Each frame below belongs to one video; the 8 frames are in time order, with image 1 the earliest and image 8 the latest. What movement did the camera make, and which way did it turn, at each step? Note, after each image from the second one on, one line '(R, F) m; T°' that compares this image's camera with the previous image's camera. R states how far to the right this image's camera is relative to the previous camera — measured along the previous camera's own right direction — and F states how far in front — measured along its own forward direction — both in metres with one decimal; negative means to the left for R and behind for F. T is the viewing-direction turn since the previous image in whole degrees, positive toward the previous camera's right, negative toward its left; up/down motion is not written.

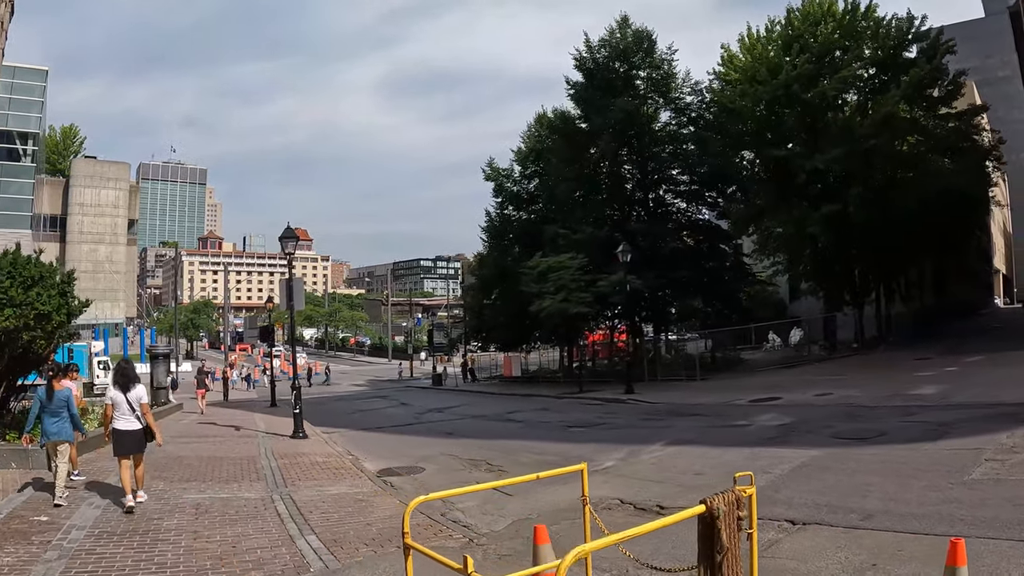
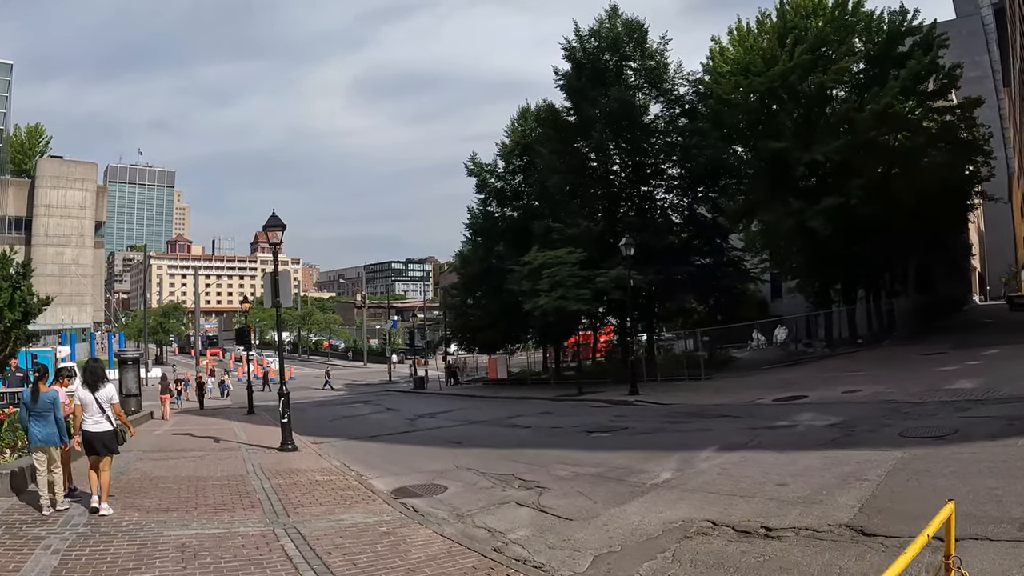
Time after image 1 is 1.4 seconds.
(-0.6, +1.3) m; +2°
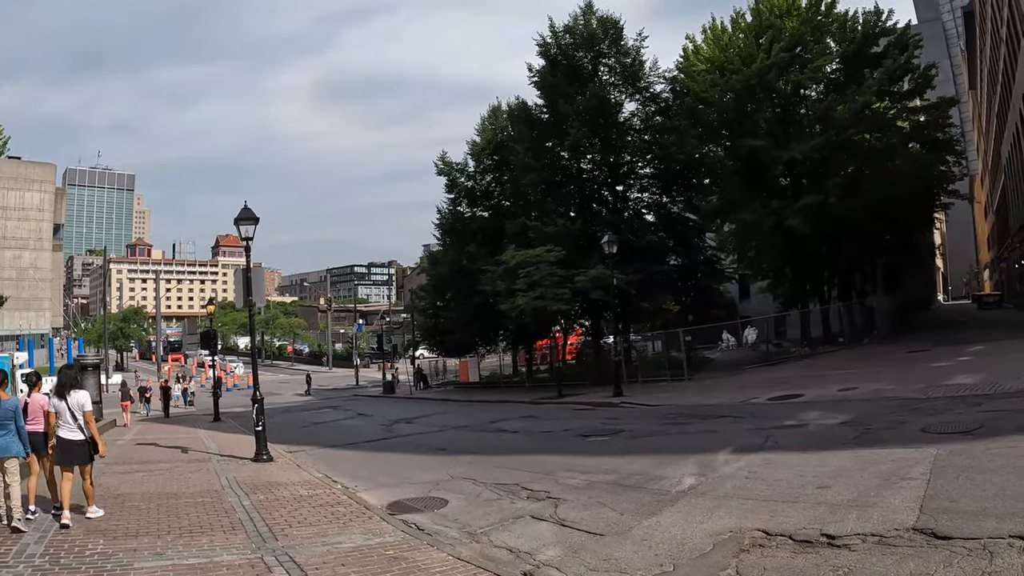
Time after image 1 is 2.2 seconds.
(-0.4, +0.7) m; +3°
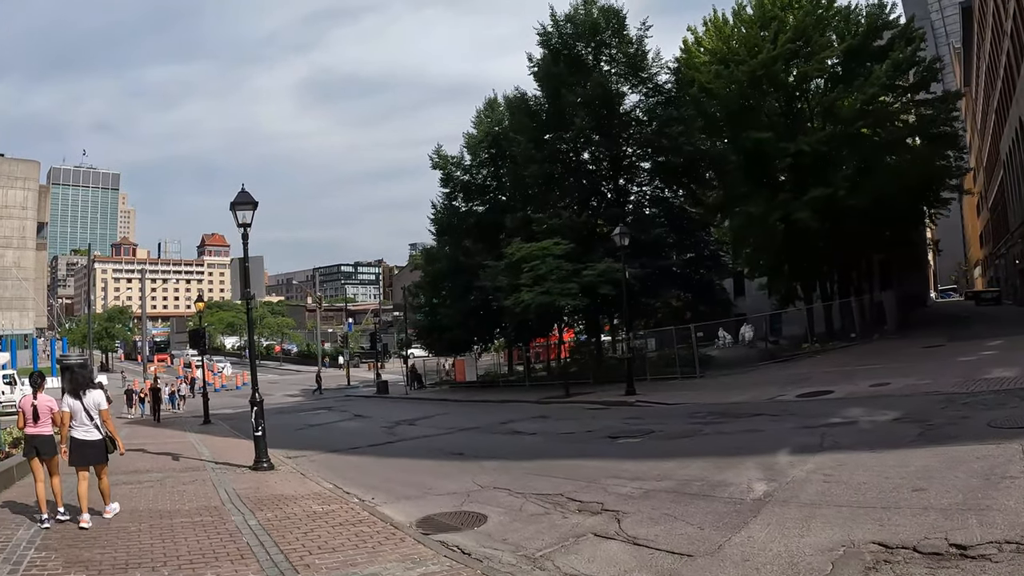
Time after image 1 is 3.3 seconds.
(-0.5, +0.9) m; +1°
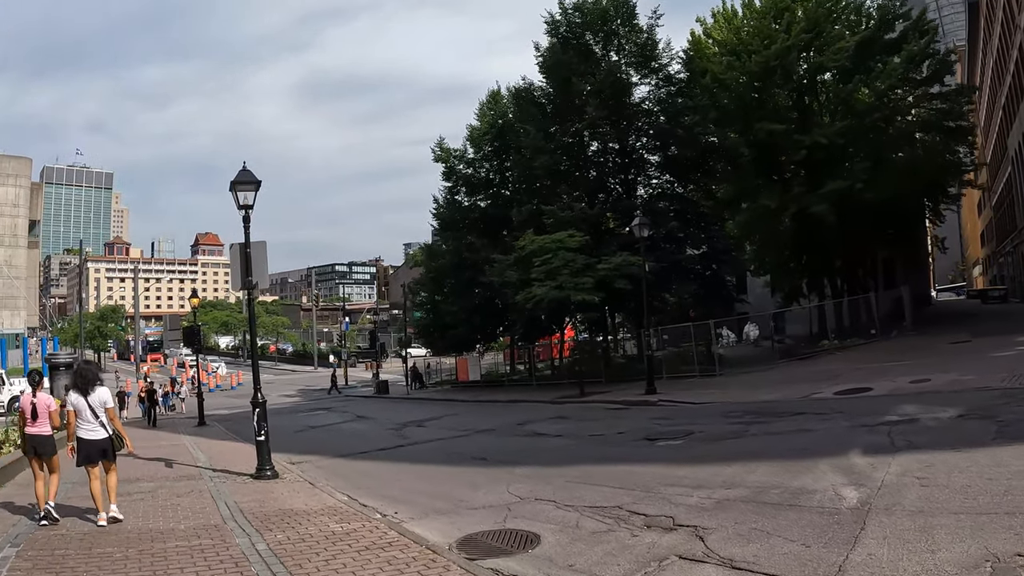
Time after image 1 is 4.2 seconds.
(-0.5, +1.0) m; 0°
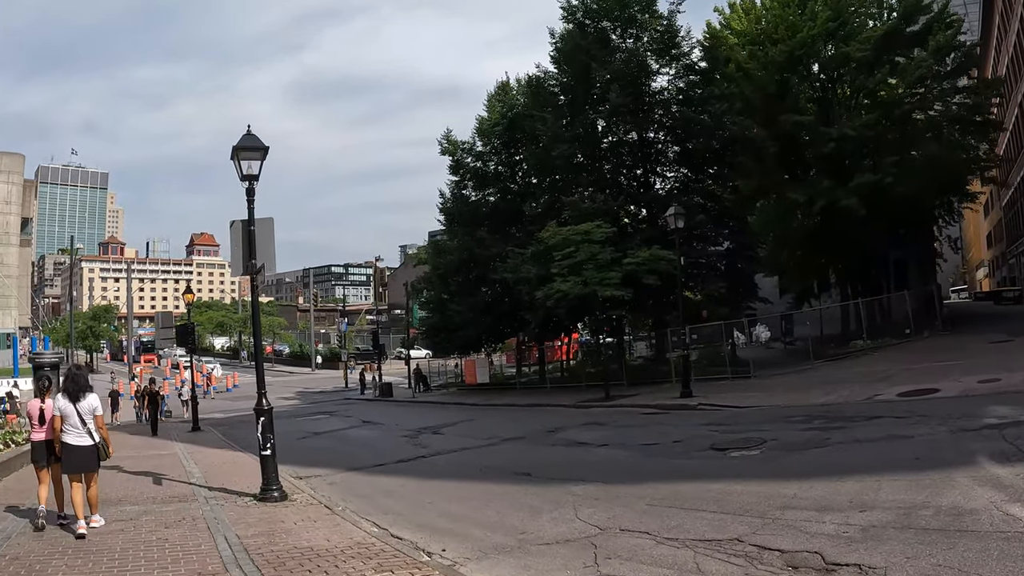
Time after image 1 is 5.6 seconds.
(-0.6, +1.5) m; 0°
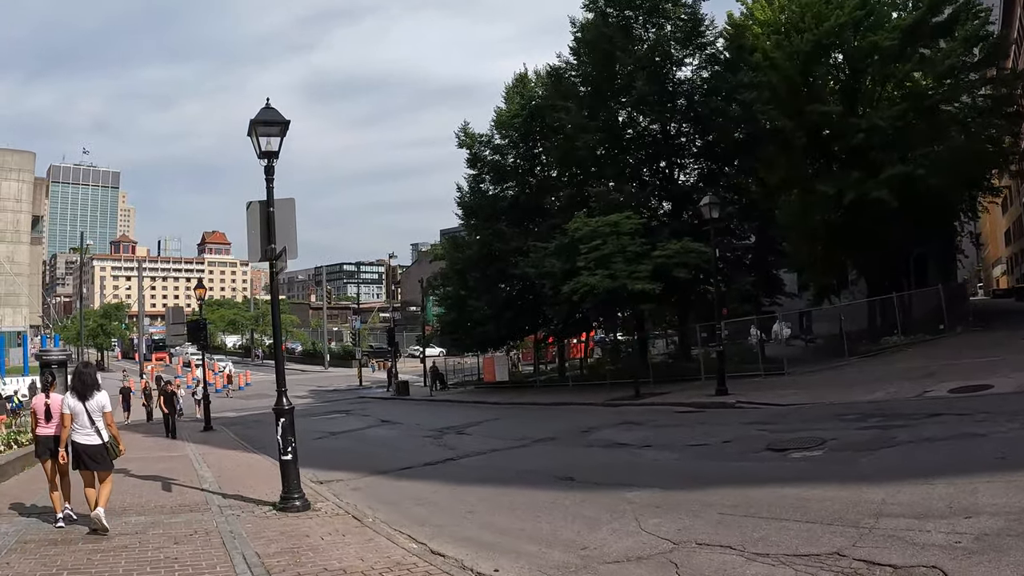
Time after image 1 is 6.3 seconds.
(-0.4, +0.8) m; -1°
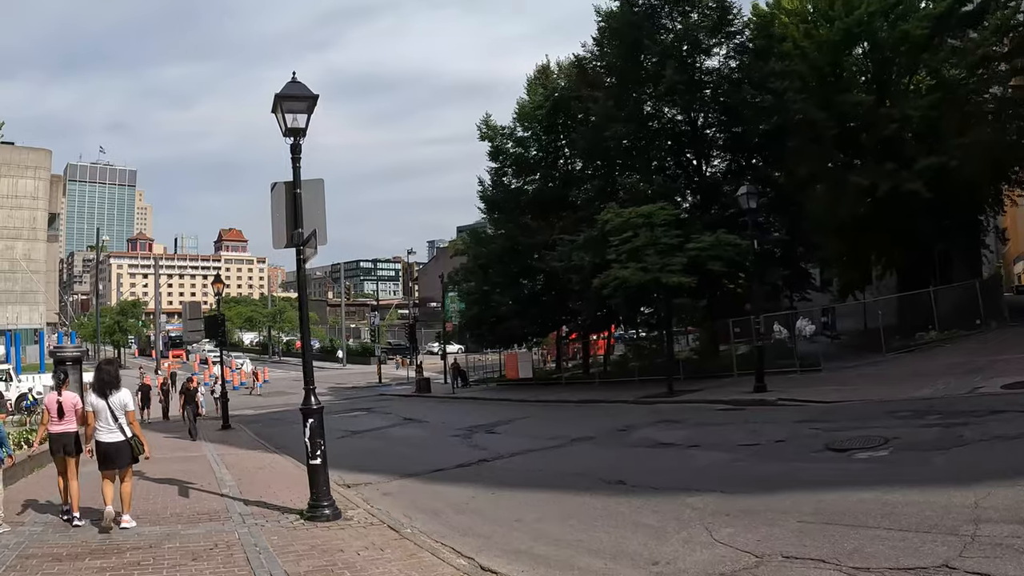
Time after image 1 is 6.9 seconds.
(-0.3, +0.7) m; -1°
